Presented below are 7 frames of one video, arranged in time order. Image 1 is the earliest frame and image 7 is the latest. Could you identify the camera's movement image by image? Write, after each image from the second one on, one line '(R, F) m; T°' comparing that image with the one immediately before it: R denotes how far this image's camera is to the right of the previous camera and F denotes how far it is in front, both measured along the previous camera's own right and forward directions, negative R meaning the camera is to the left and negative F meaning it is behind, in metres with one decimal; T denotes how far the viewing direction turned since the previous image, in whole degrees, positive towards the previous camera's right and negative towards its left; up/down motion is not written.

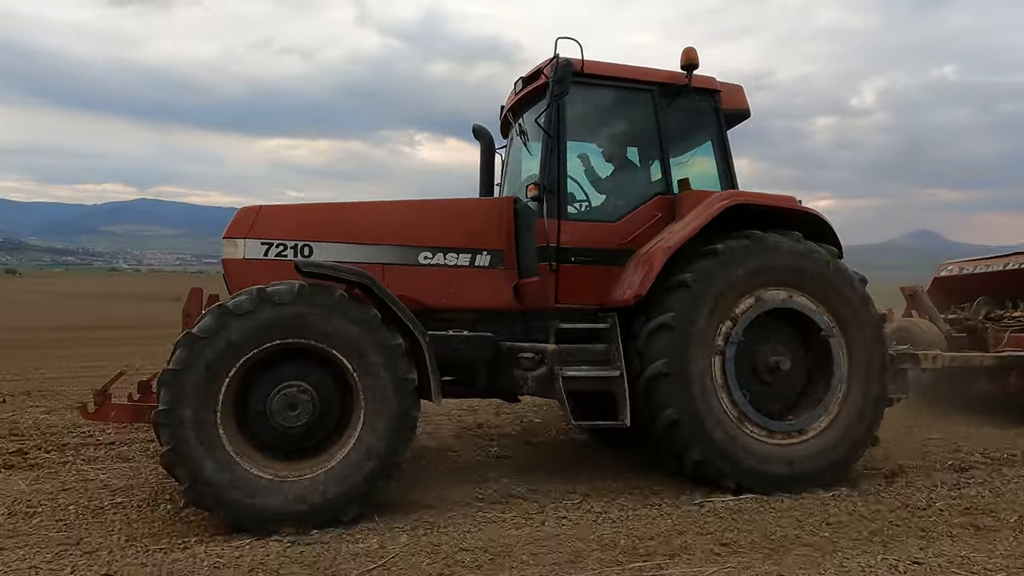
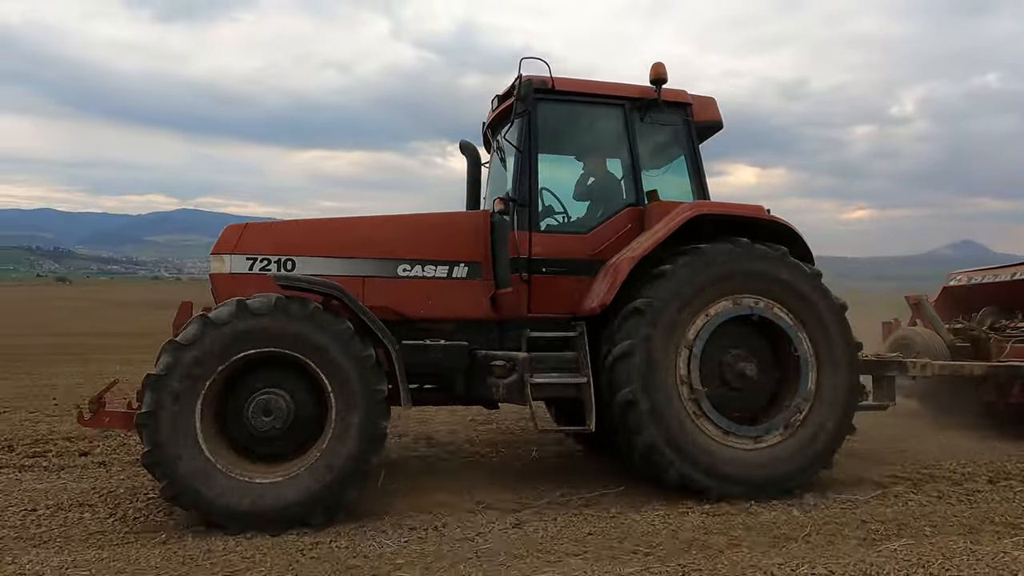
(+0.3, -0.1) m; -3°
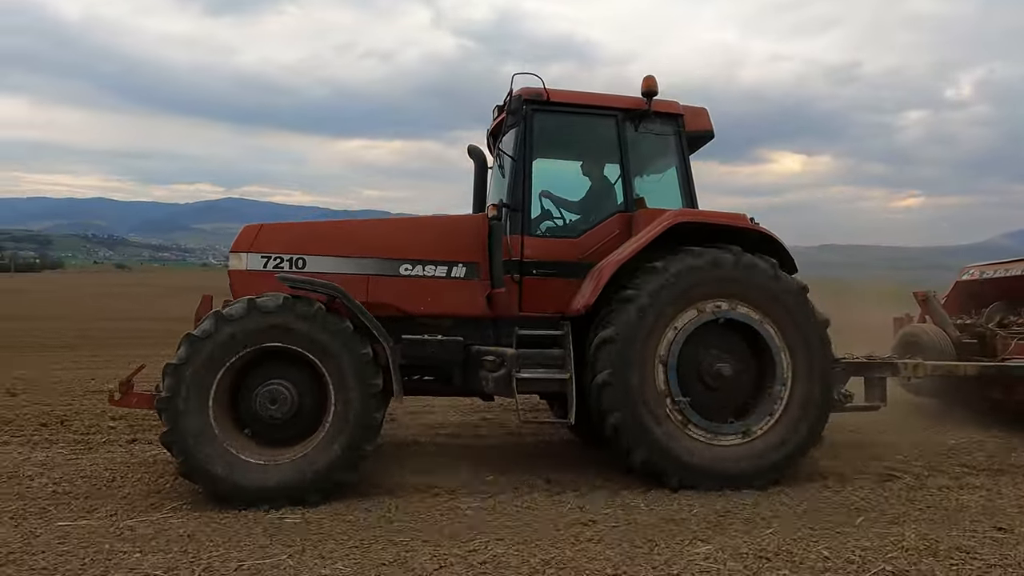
(+0.3, -0.3) m; -3°
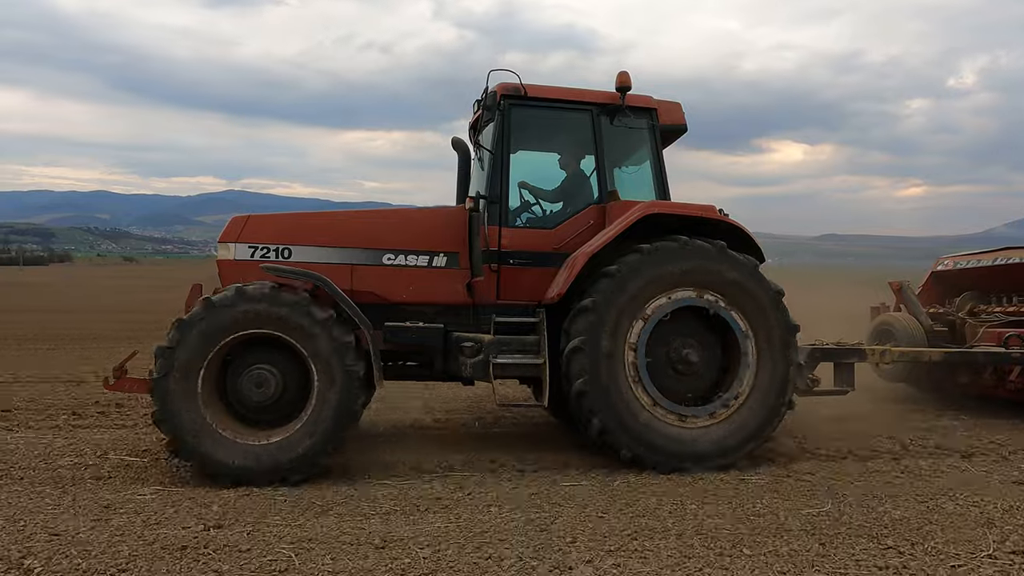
(+0.1, -0.2) m; 0°
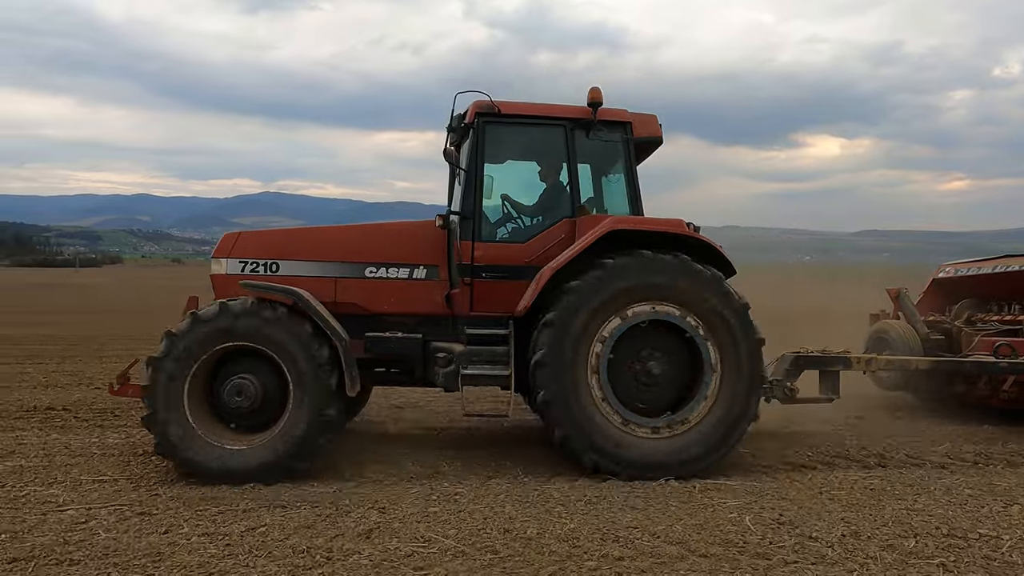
(+0.4, -0.2) m; -3°
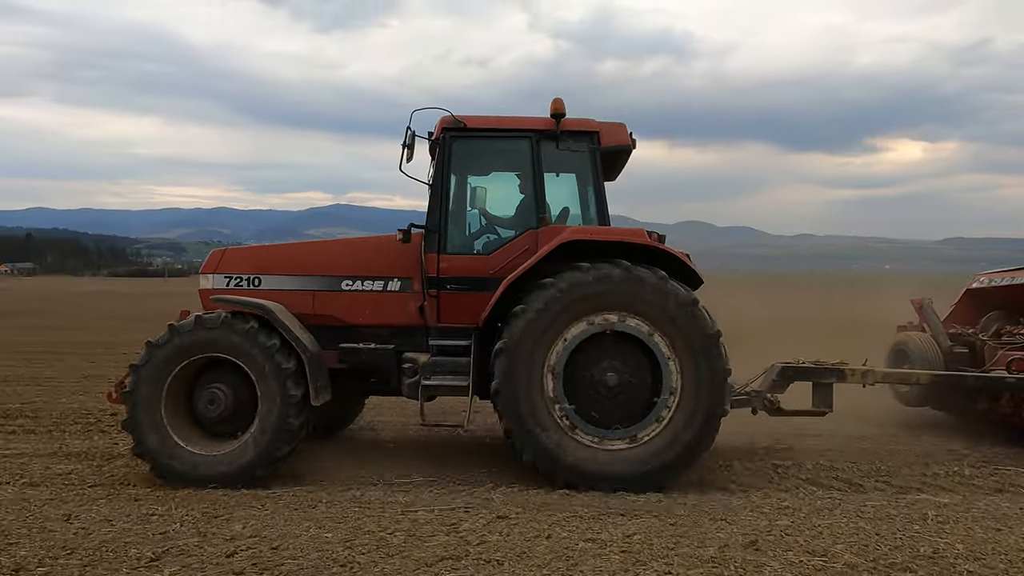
(+0.7, 0.0) m; -5°
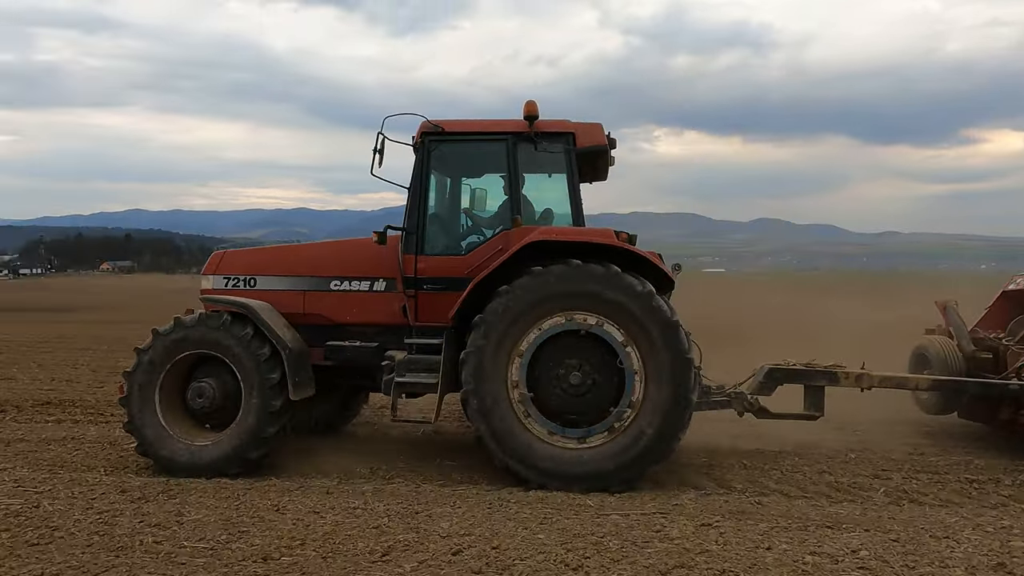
(+0.7, -0.1) m; -6°
